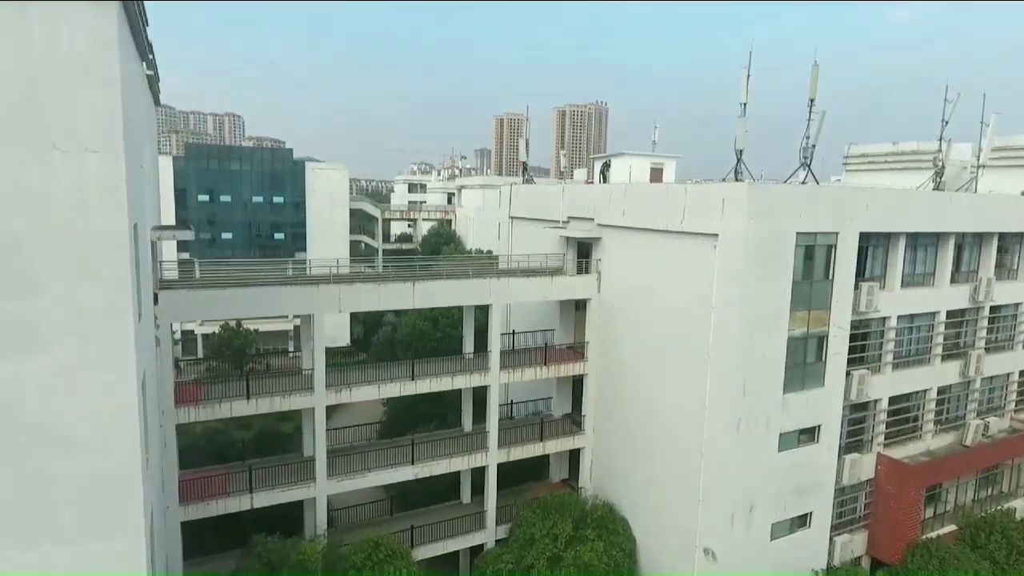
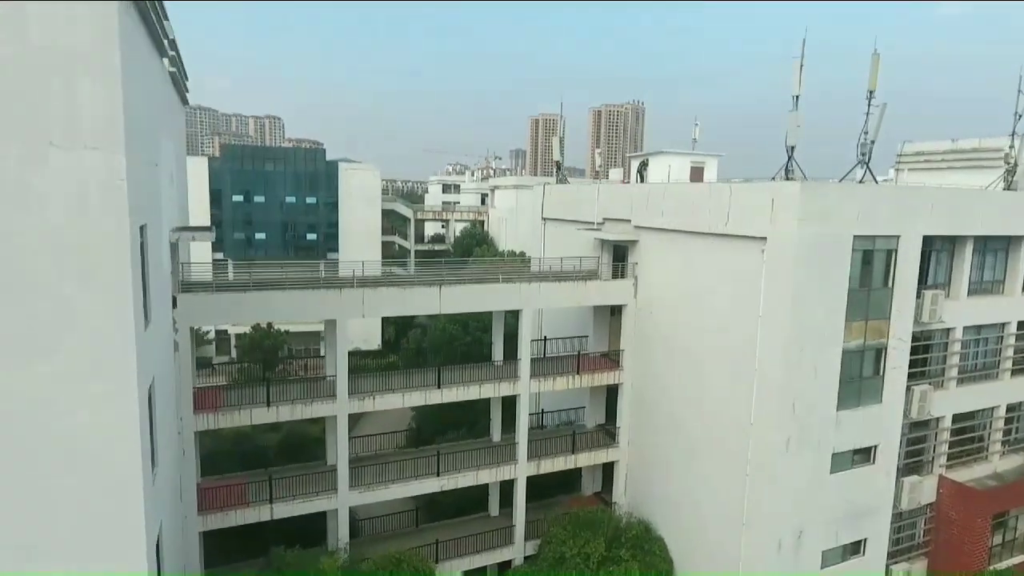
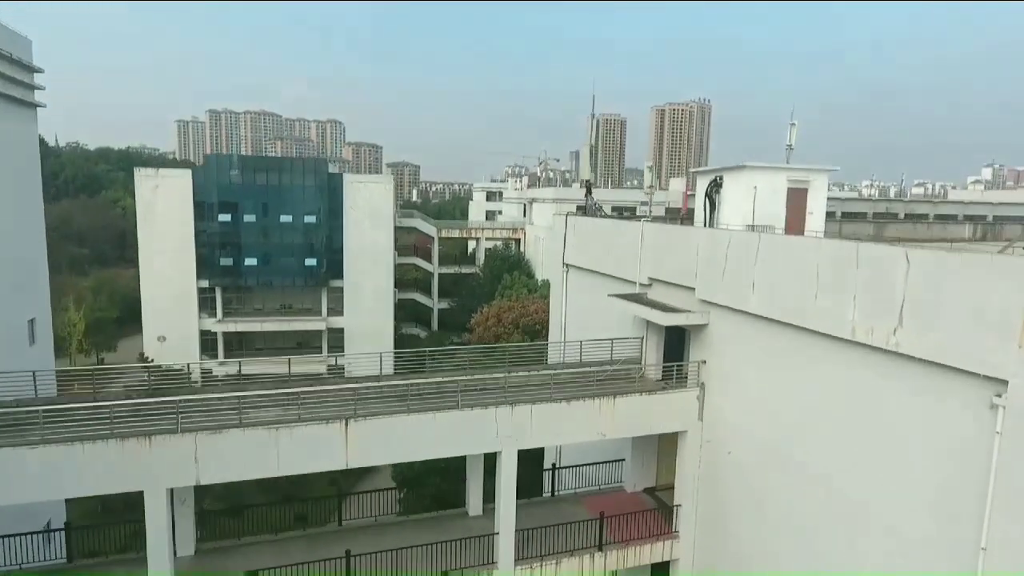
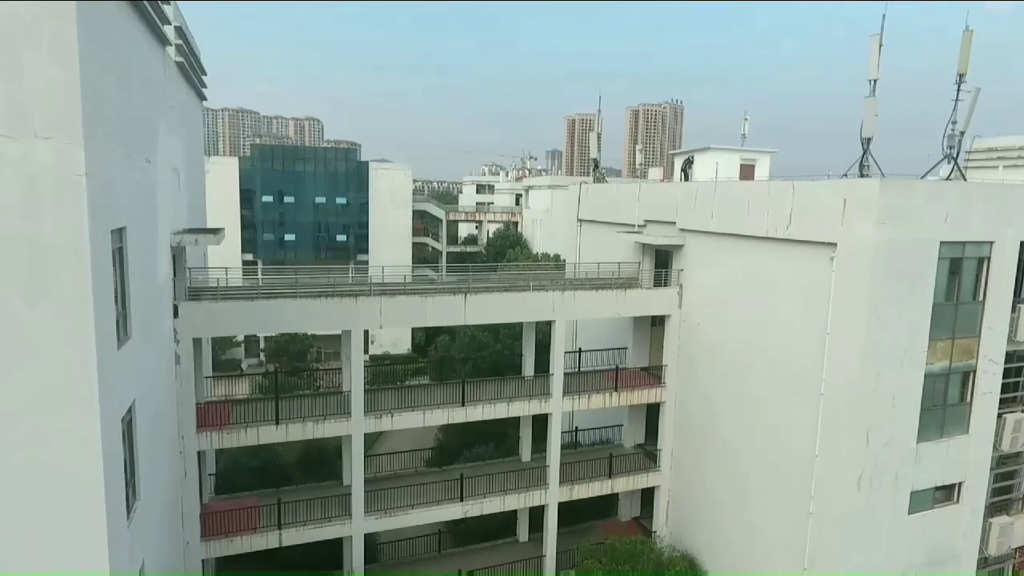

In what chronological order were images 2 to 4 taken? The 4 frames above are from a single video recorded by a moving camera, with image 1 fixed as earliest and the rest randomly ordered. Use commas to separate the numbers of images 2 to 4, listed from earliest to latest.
2, 4, 3
